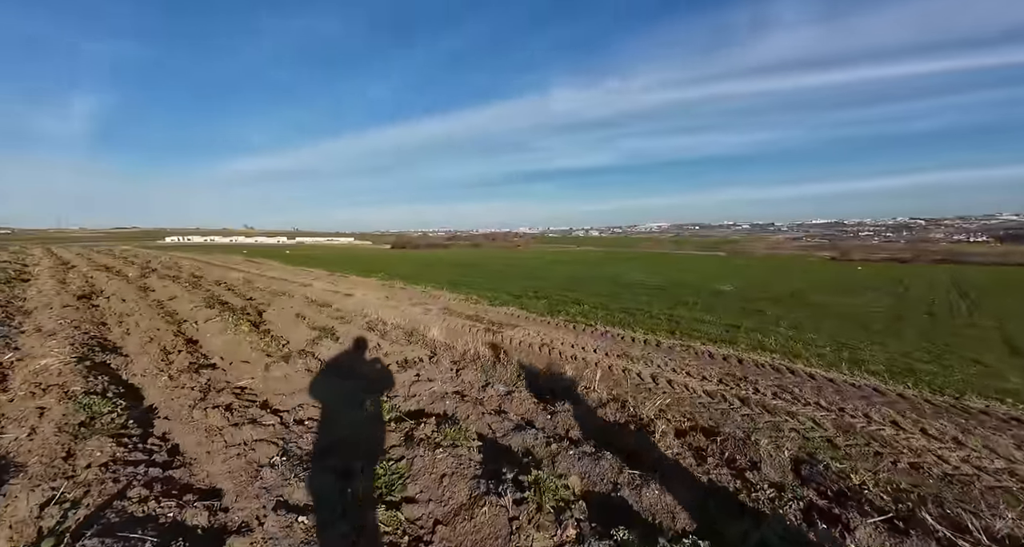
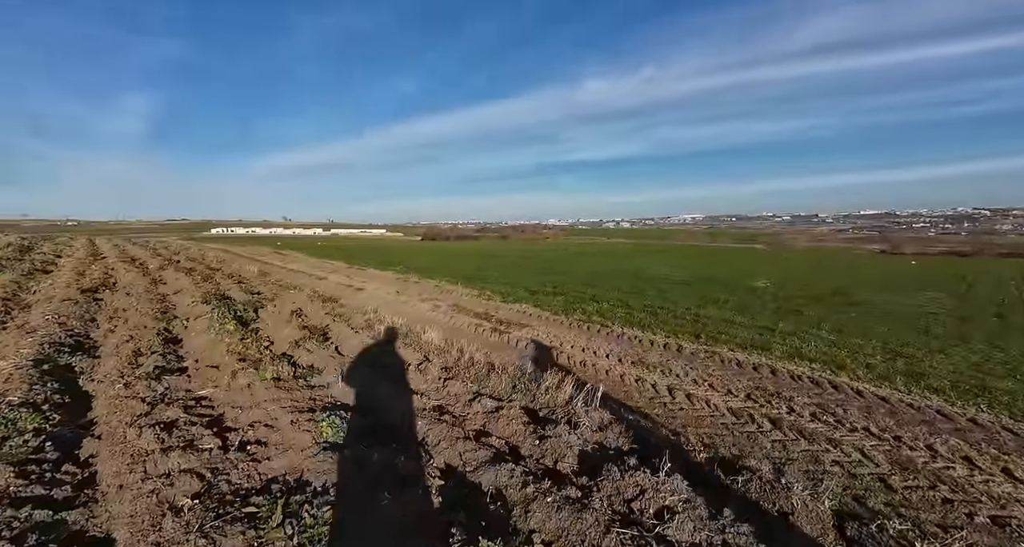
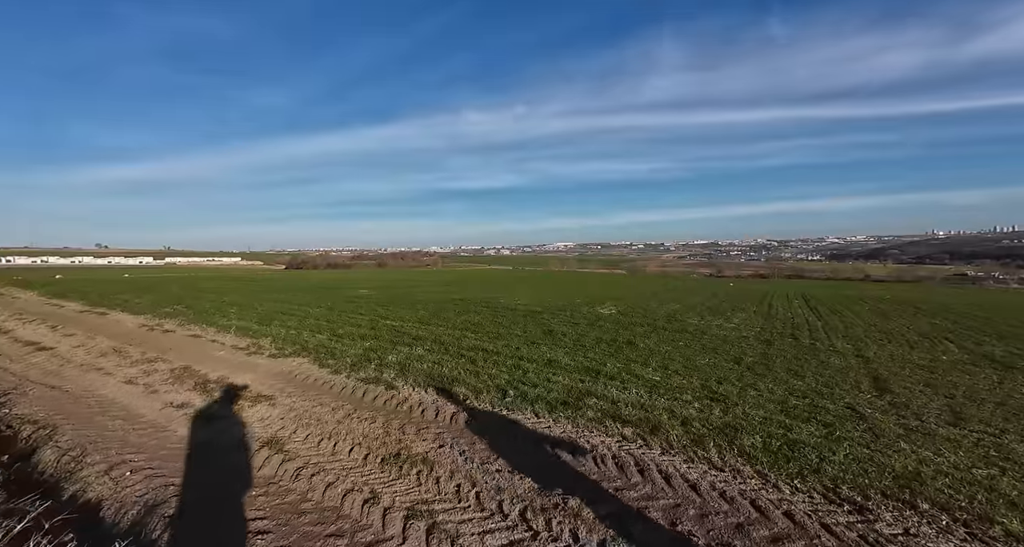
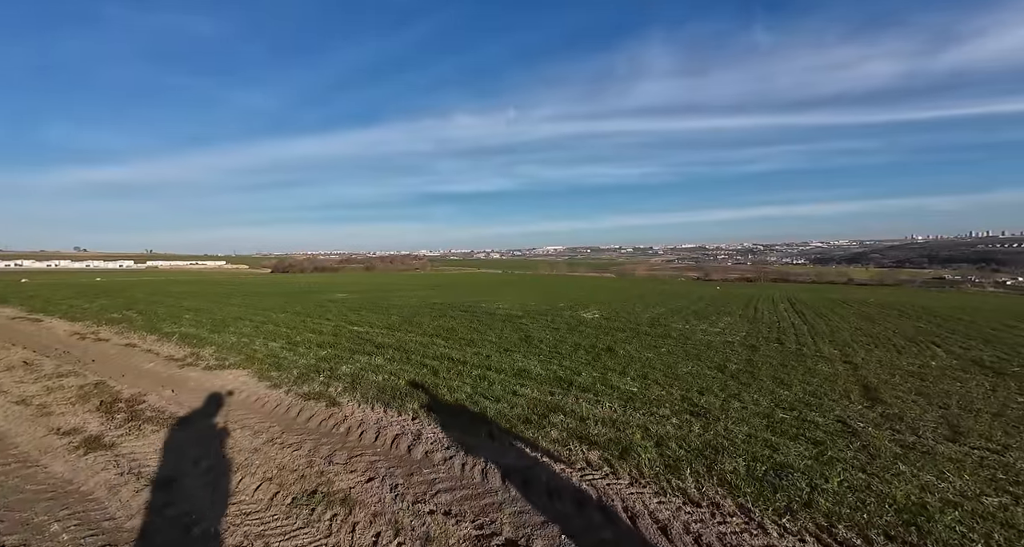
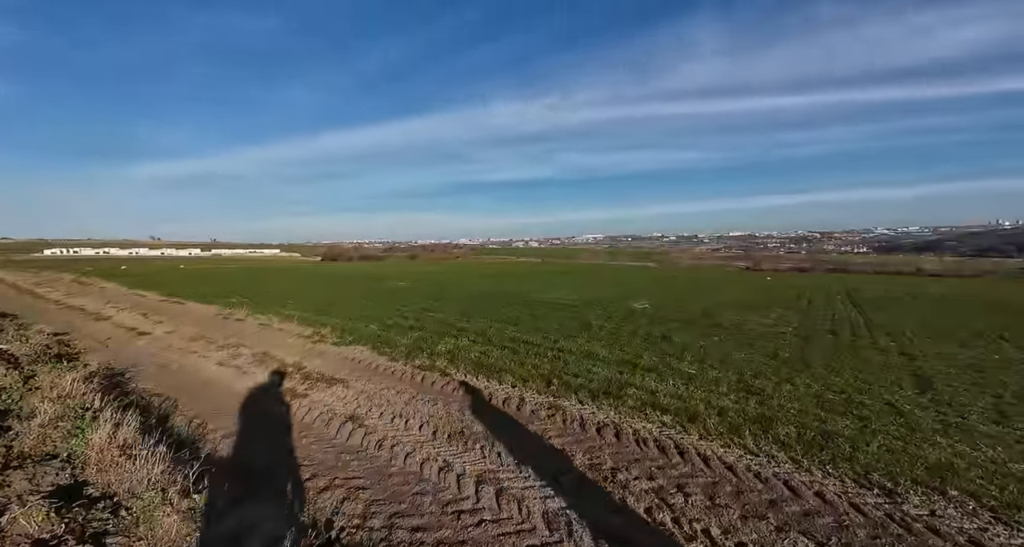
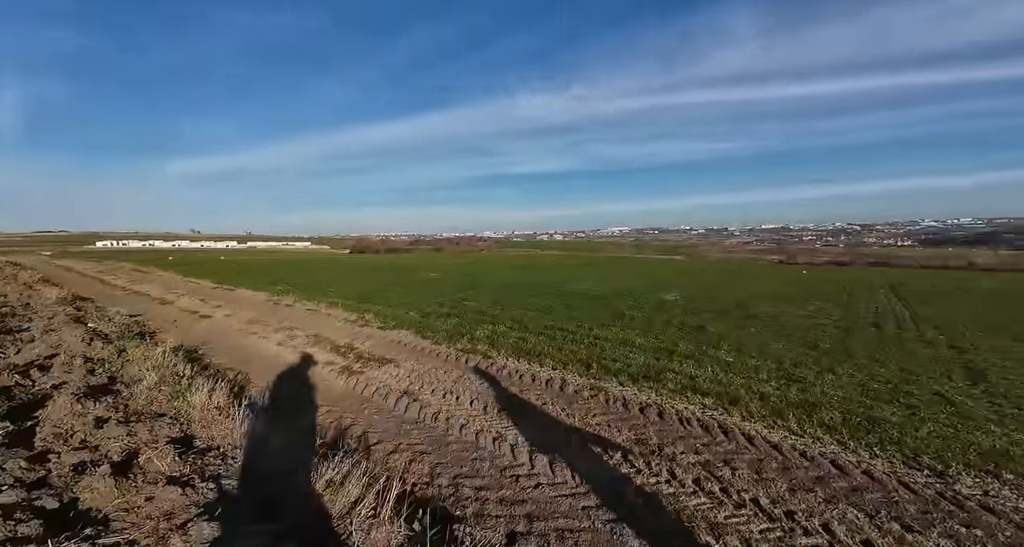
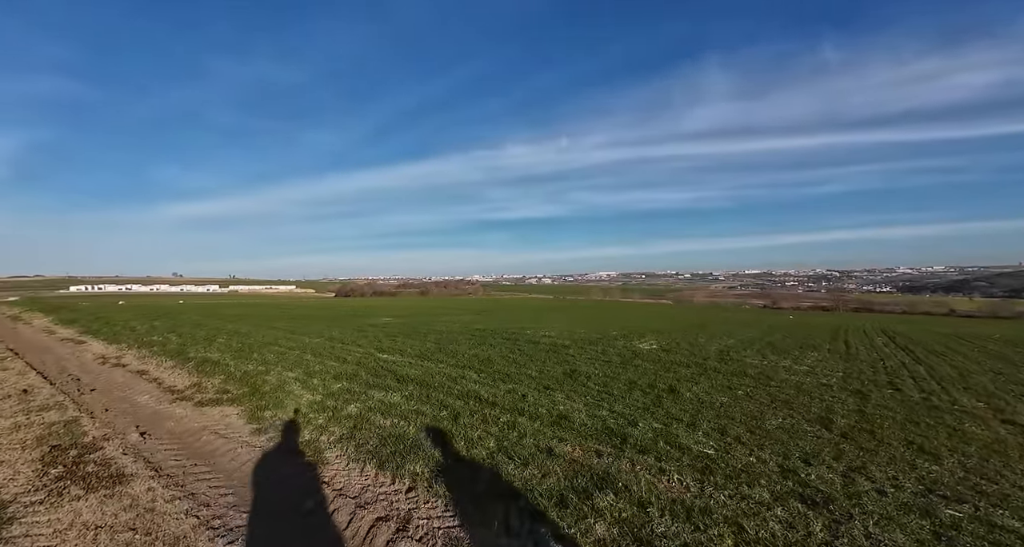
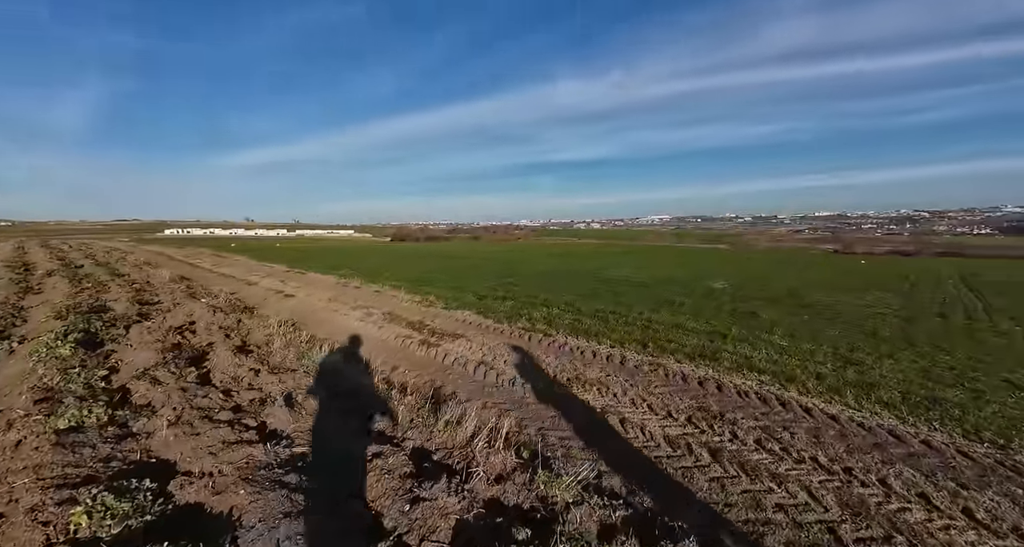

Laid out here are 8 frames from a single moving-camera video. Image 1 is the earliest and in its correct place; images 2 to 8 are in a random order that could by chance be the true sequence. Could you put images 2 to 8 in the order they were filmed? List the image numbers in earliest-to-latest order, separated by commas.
2, 8, 6, 5, 3, 4, 7
